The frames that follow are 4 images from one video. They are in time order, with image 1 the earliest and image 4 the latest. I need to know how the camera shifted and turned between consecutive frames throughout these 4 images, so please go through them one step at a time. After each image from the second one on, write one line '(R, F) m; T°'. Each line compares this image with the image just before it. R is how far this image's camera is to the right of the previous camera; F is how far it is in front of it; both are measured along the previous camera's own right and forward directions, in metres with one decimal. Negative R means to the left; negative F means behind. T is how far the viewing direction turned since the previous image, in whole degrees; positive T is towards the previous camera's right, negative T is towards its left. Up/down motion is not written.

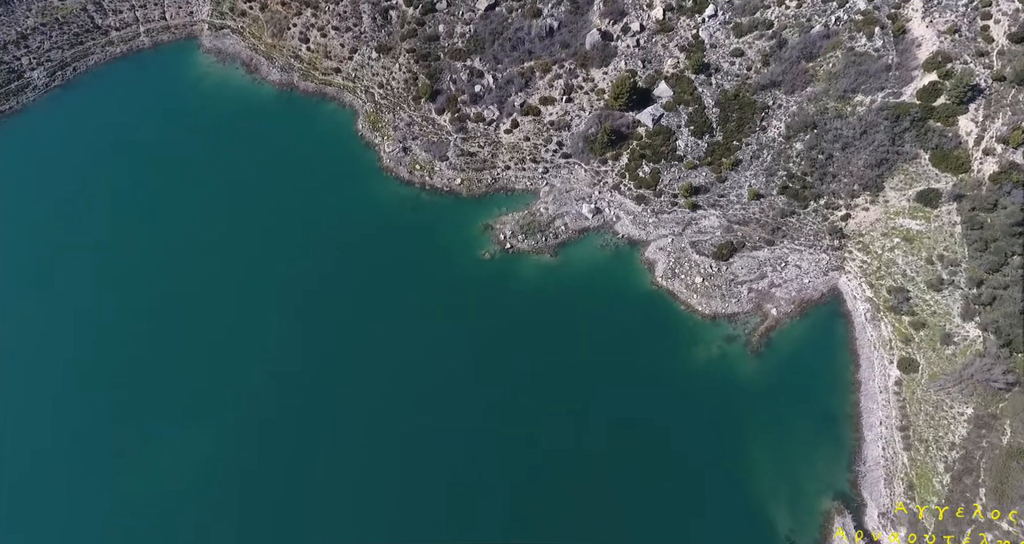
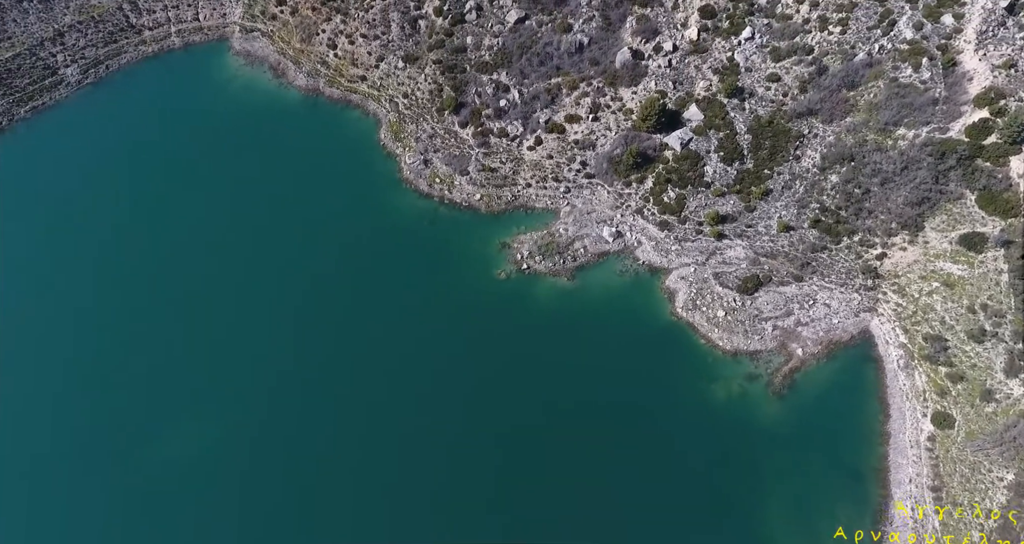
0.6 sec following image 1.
(+1.2, +3.4) m; -2°
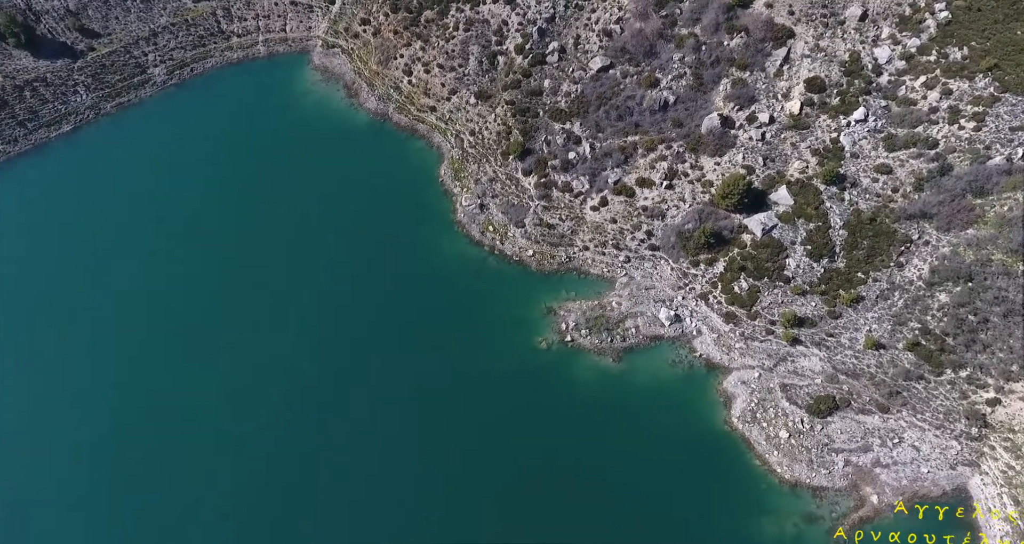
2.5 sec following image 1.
(+2.5, +10.0) m; -6°
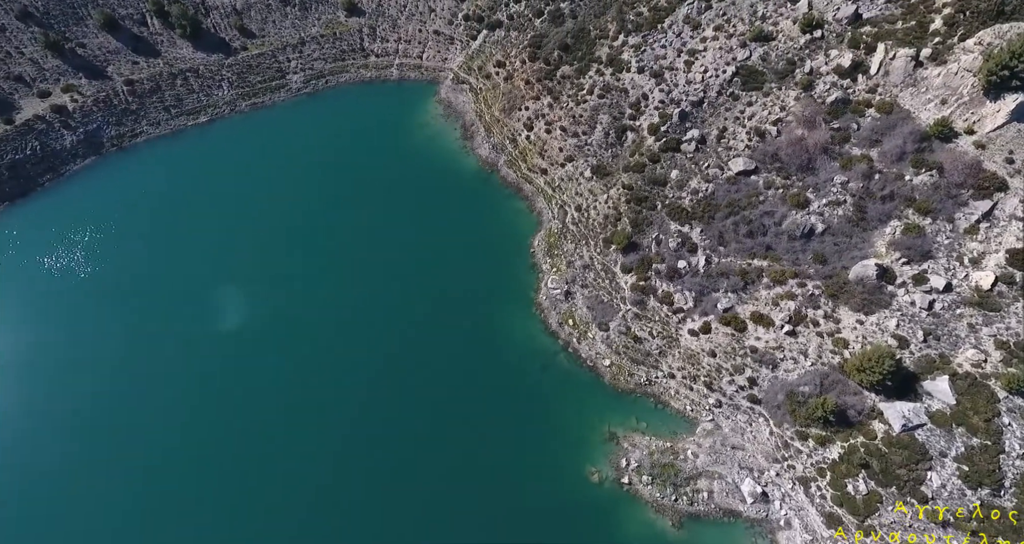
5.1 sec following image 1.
(+2.1, +14.4) m; -9°
